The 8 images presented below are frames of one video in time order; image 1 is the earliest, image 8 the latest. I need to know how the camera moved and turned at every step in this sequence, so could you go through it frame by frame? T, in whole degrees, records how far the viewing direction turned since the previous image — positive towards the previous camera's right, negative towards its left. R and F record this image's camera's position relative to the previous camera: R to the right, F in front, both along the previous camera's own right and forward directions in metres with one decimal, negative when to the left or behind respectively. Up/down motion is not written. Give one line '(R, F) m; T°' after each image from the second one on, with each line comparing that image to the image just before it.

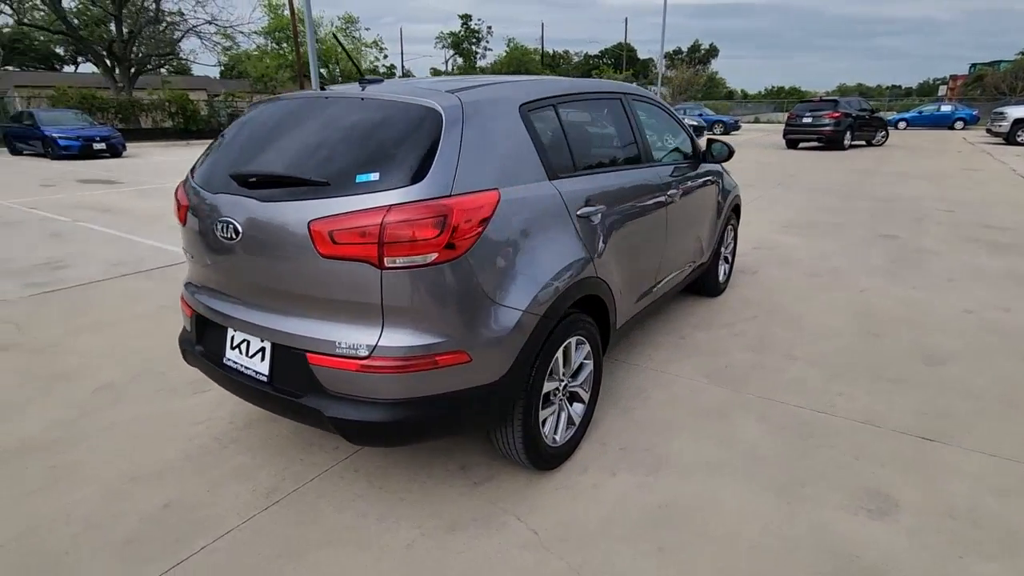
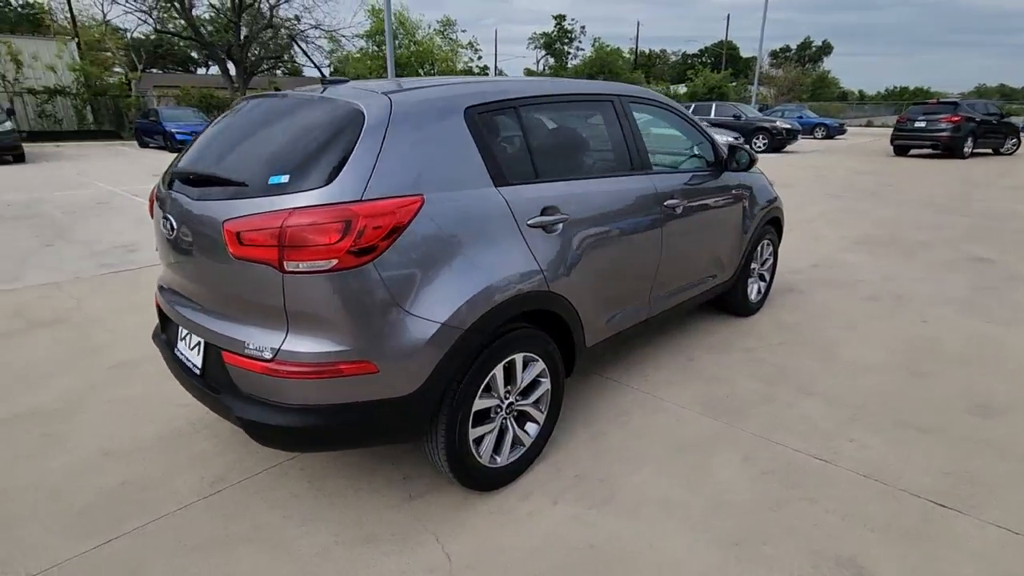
(+0.6, +0.2) m; -9°
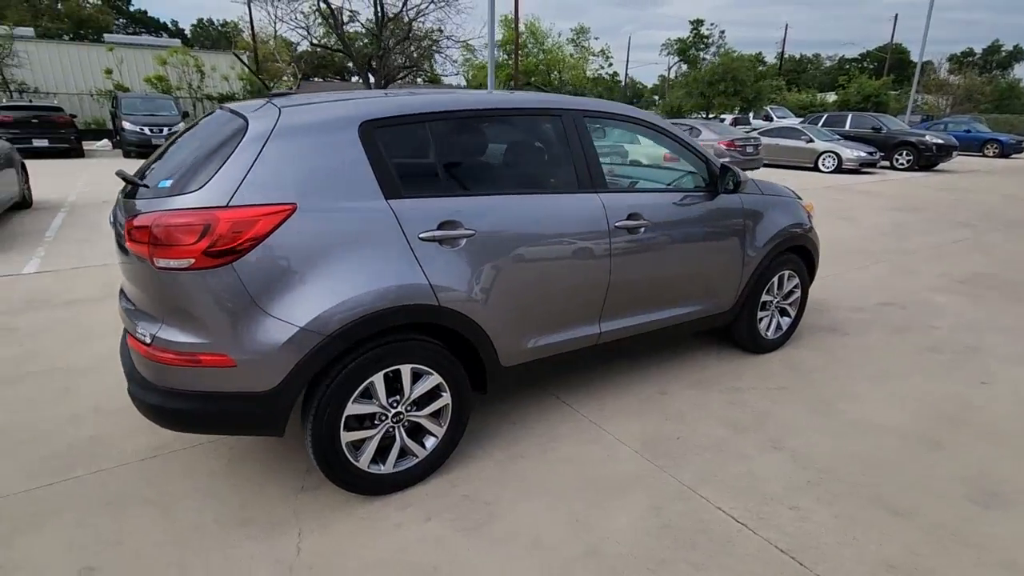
(+1.0, +0.1) m; -13°
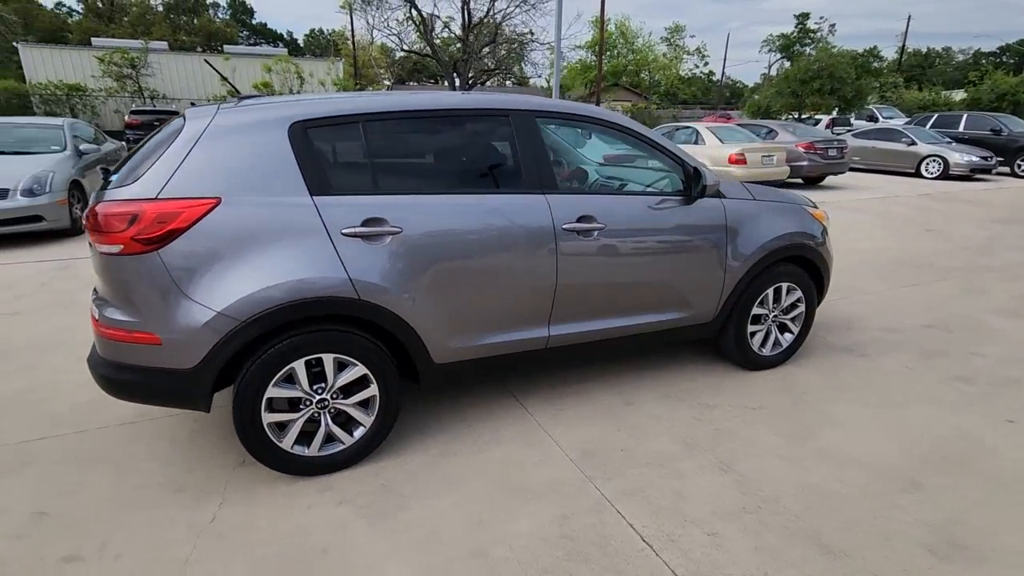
(+0.8, +0.1) m; -9°
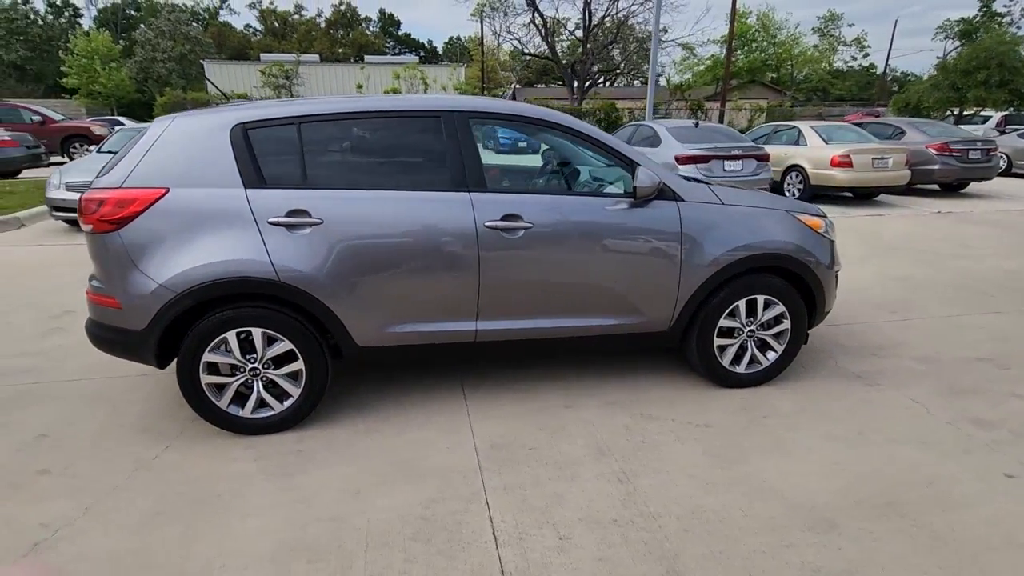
(+1.1, 0.0) m; -13°
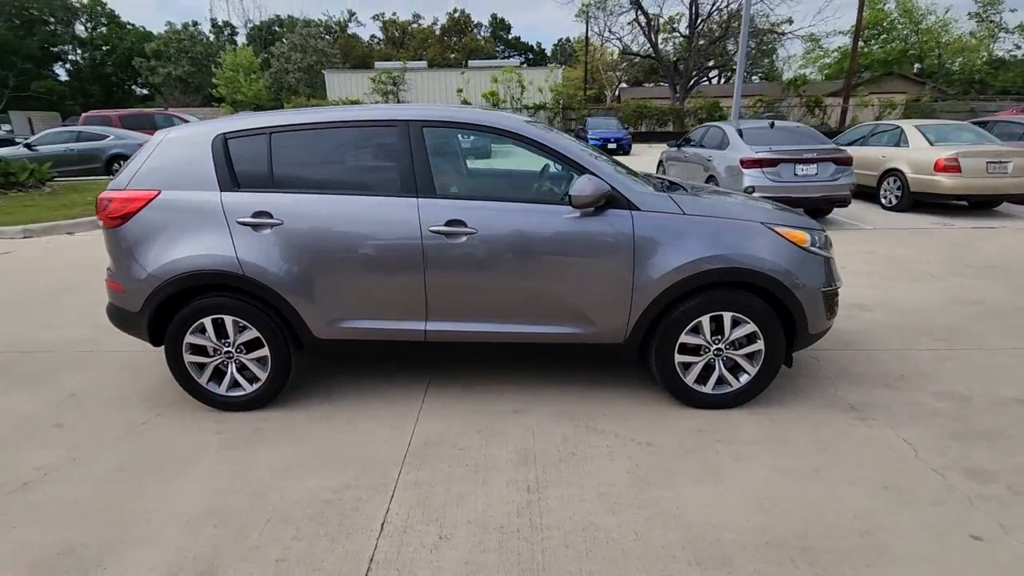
(+1.0, 0.0) m; -11°
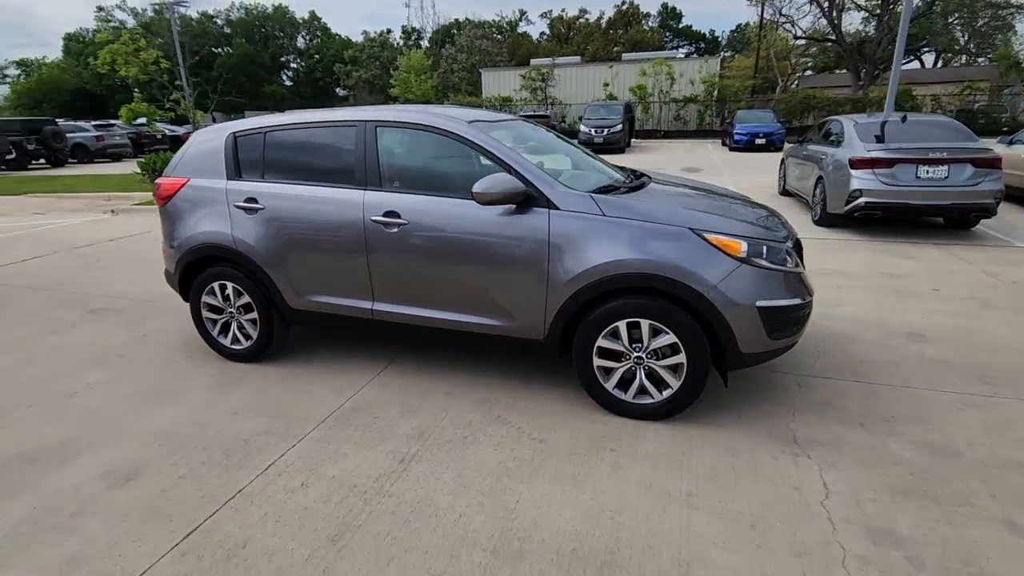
(+1.4, +0.1) m; -16°
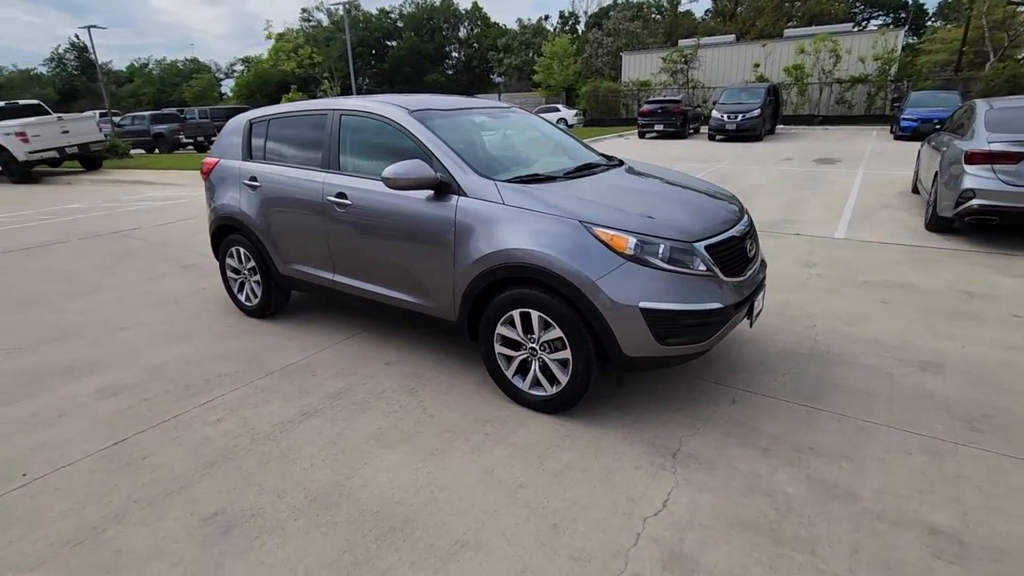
(+1.5, +0.1) m; -15°
